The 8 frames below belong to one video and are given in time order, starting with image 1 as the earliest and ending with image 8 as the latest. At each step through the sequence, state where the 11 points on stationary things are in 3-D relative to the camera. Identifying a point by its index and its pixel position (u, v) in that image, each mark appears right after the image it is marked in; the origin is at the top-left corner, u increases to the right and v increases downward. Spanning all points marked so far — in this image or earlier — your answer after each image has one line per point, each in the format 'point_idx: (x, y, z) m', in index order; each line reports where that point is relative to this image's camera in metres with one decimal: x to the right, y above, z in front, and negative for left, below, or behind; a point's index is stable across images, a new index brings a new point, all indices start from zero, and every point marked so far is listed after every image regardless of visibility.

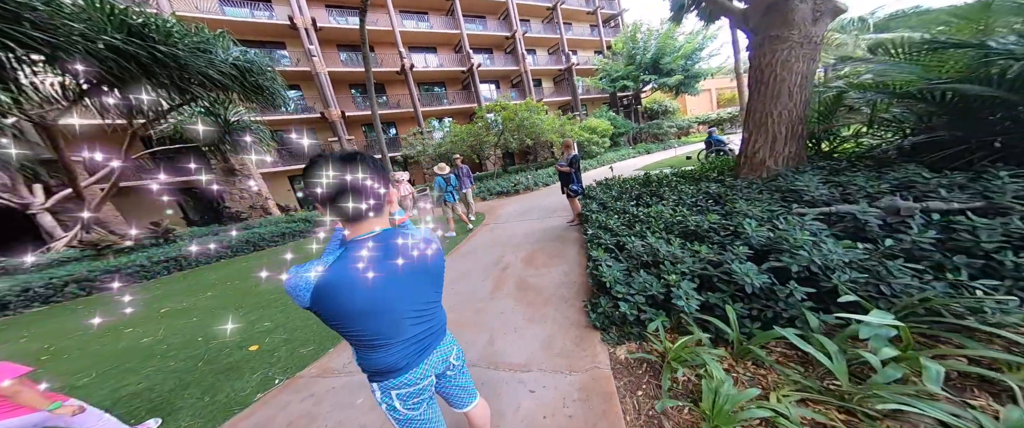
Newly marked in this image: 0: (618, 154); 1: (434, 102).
0: (+5.4, +3.1, +15.0) m
1: (-4.8, +6.4, +16.1) m
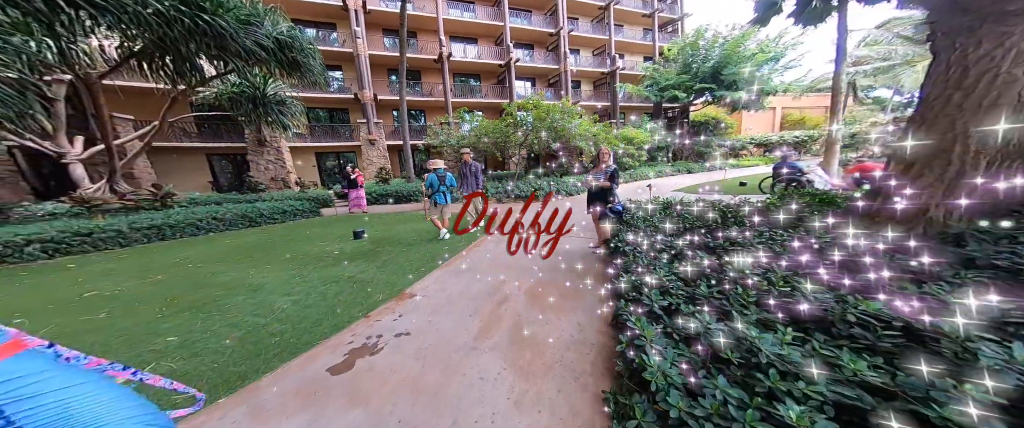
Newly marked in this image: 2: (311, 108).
0: (+6.7, +2.1, +13.6) m
1: (-2.7, +6.6, +15.6) m
2: (-9.7, +5.2, +13.6) m
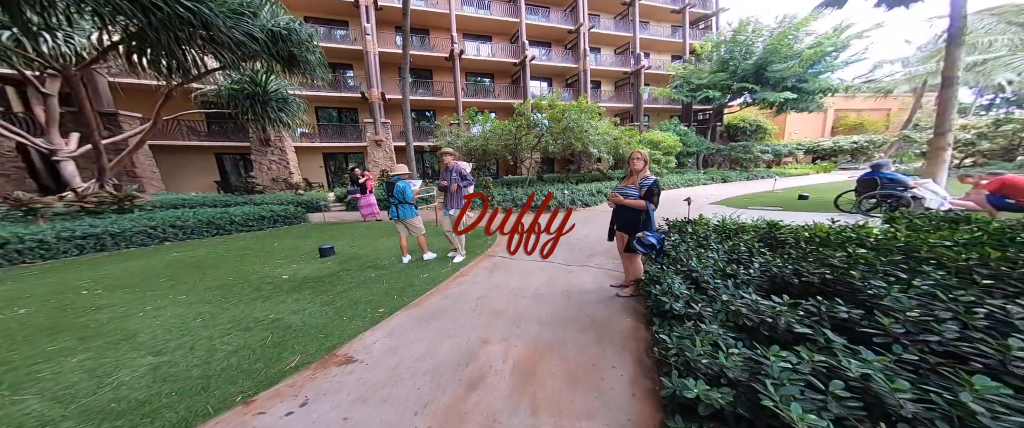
0: (+7.3, +1.5, +12.1) m
1: (-1.9, +6.3, +14.8) m
2: (-9.0, +5.0, +13.1) m
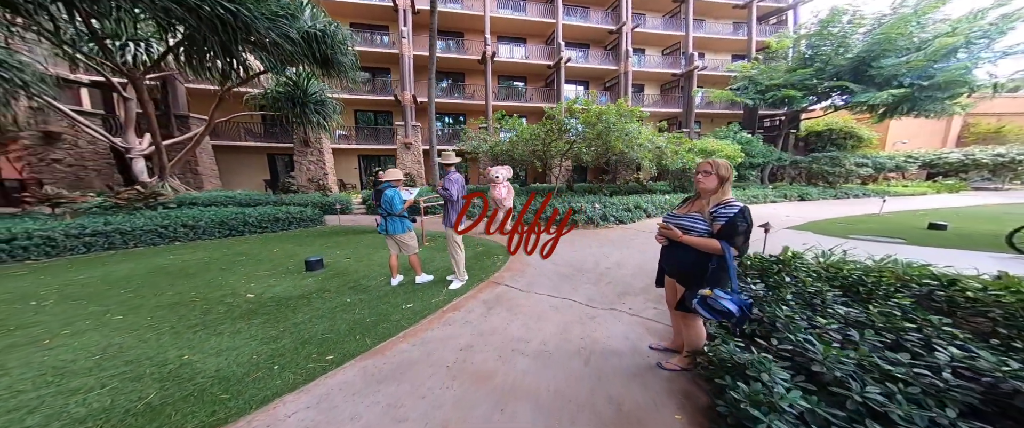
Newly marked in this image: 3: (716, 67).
0: (+8.5, +0.7, +10.3) m
1: (-0.1, +5.8, +14.2) m
2: (-7.3, +5.0, +13.5) m
3: (+11.9, +8.5, +16.5) m
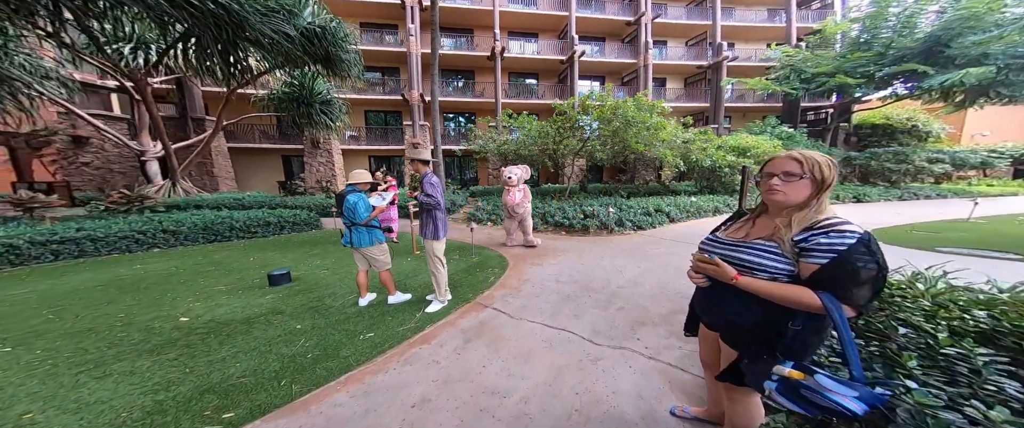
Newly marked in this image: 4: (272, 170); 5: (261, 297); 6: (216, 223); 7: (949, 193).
0: (+8.8, +0.6, +9.0) m
1: (+0.6, +5.7, +13.6) m
2: (-6.8, +4.9, +13.4) m
3: (+12.6, +8.4, +15.0) m
4: (-11.3, +2.1, +13.4) m
5: (-2.8, -0.9, +3.2) m
6: (-5.4, -0.2, +5.1) m
7: (+13.4, +0.6, +8.6) m
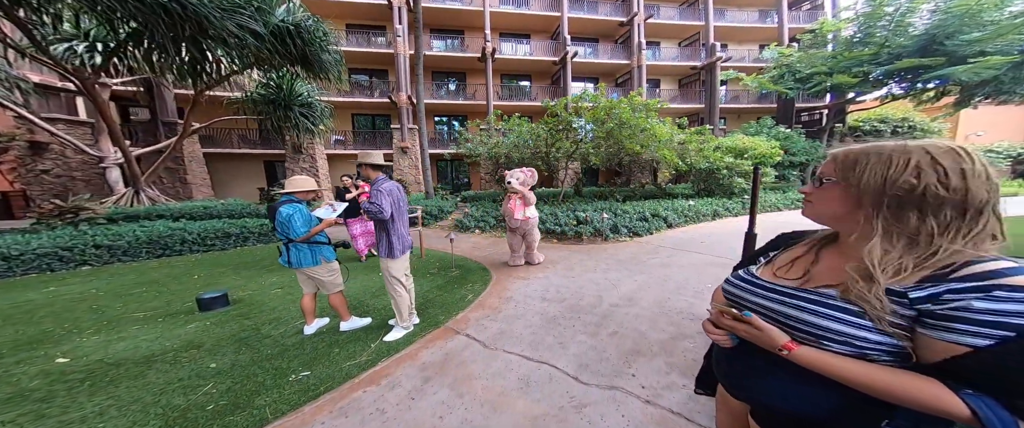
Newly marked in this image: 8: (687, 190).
0: (+8.4, +0.5, +8.7) m
1: (+0.1, +5.5, +13.2) m
2: (-7.2, +4.6, +12.9) m
3: (+12.1, +8.2, +14.8) m
4: (-11.8, +1.7, +12.8) m
5: (-3.0, -1.0, +2.7) m
6: (-5.7, -0.4, +4.6) m
7: (+13.1, +0.6, +8.3) m
8: (+6.1, +0.8, +9.8) m
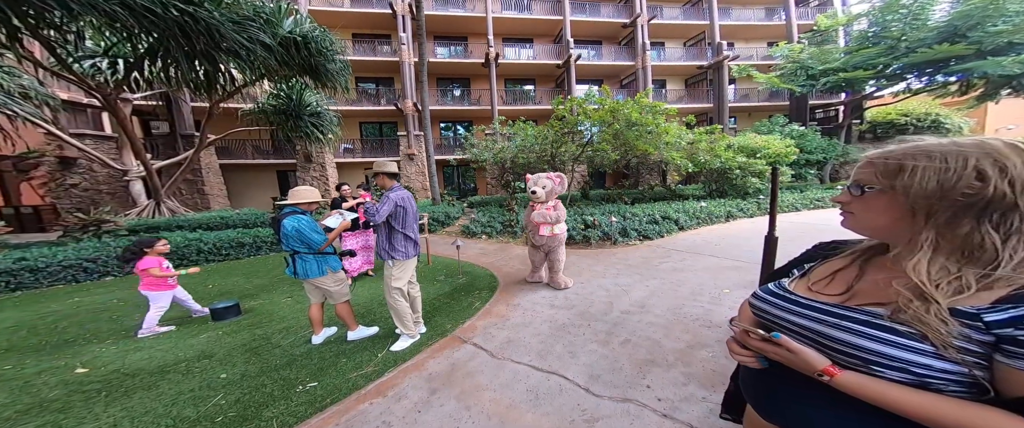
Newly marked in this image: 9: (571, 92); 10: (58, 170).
0: (+8.7, +0.5, +8.4) m
1: (+0.4, +5.3, +13.2) m
2: (-6.9, +4.2, +13.1) m
3: (+12.4, +8.2, +14.5) m
4: (-11.4, +1.3, +13.1) m
5: (-2.9, -1.1, +2.7) m
6: (-5.5, -0.5, +4.7) m
7: (+13.3, +0.6, +7.9) m
8: (+6.3, +0.8, +9.6) m
9: (+2.7, +5.4, +12.6) m
10: (-15.2, +1.5, +9.5) m
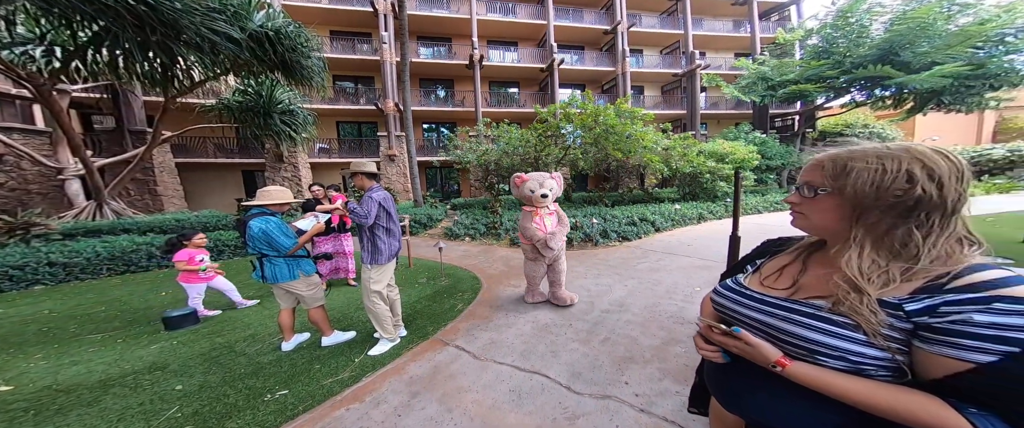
0: (+8.1, +0.5, +9.0) m
1: (-0.5, +5.2, +13.3) m
2: (-7.8, +4.1, +12.7) m
3: (+11.3, +8.1, +15.5) m
4: (-12.3, +1.2, +12.3) m
5: (-3.1, -1.1, +2.5) m
6: (-5.8, -0.6, +4.3) m
7: (+12.7, +0.6, +8.8) m
8: (+5.7, +0.7, +10.0) m
9: (+1.9, +5.3, +12.8) m
10: (-15.9, +1.4, +8.4) m
